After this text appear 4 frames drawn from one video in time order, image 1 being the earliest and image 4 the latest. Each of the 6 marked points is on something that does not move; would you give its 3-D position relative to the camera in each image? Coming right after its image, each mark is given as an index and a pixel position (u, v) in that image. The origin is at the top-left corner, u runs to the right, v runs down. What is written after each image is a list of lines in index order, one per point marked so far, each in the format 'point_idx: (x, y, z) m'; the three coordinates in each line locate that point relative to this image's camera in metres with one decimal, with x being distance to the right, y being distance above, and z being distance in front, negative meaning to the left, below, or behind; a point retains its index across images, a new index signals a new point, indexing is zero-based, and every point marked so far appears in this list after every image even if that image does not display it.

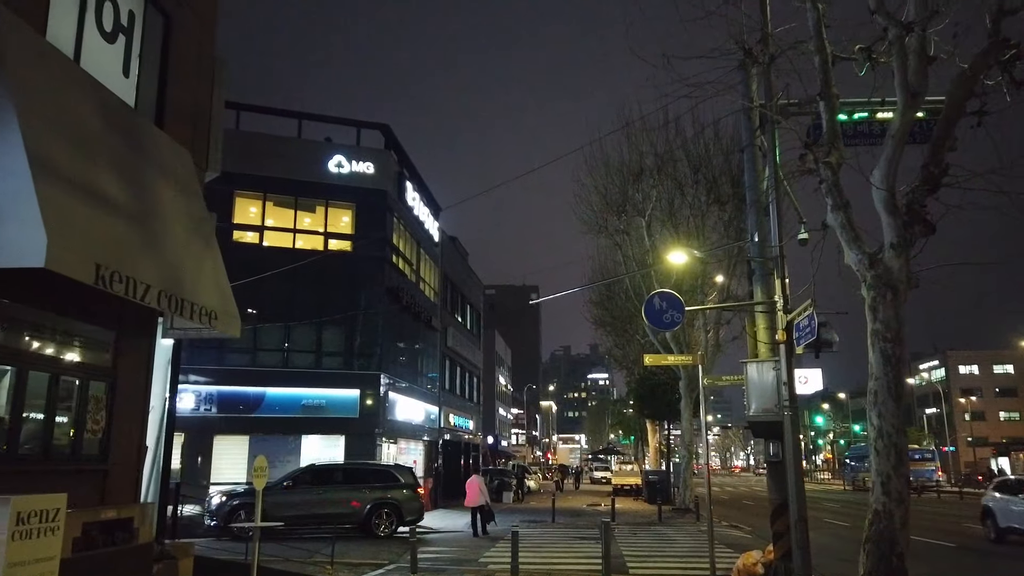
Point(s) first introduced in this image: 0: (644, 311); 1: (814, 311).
0: (+2.2, -0.4, +12.7) m
1: (+4.4, -0.3, +10.9) m
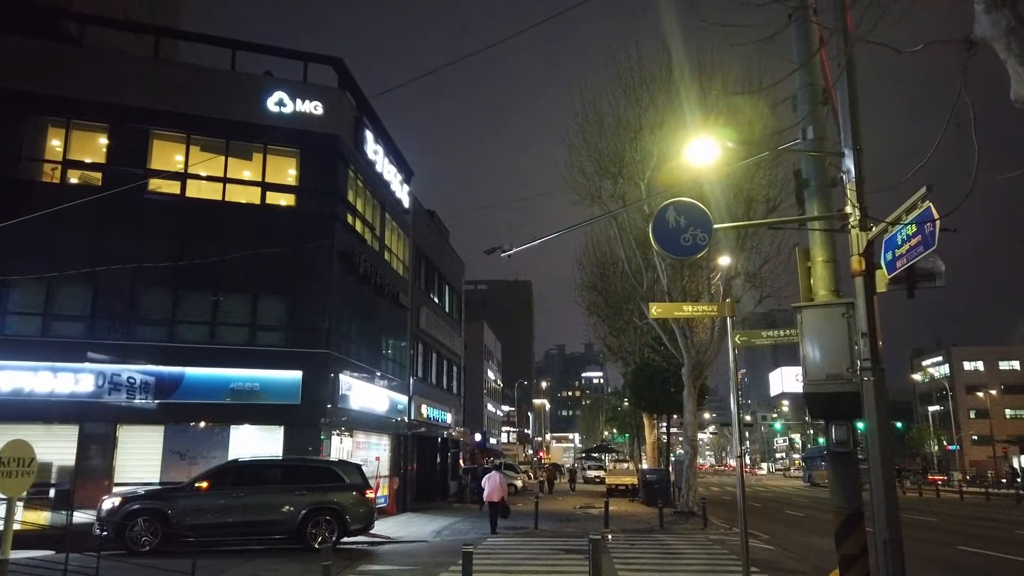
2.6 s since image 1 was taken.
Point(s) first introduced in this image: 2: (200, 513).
0: (+1.6, +0.7, +8.6) m
1: (+3.8, +0.7, +6.8) m
2: (-6.8, -4.9, +16.5) m
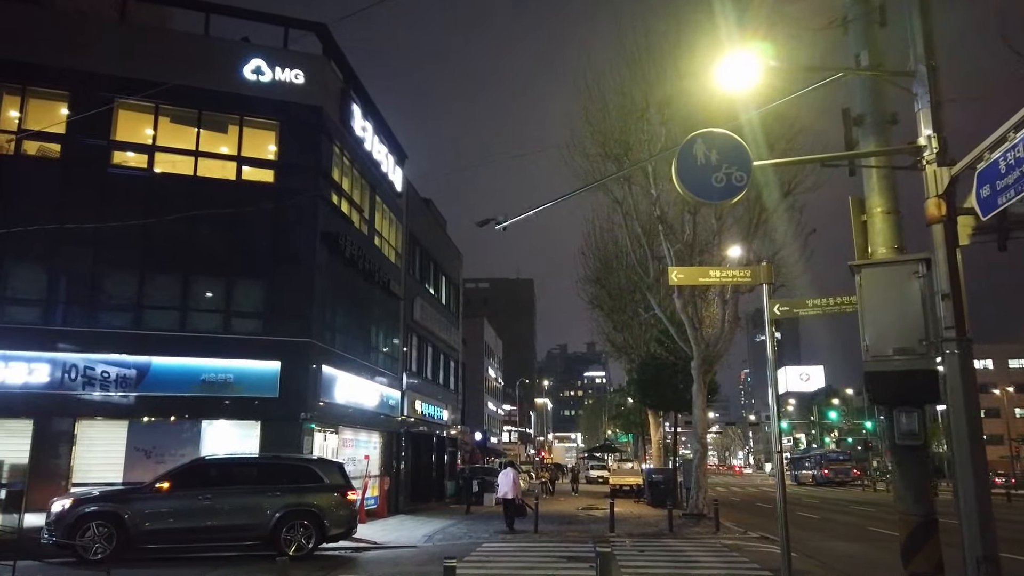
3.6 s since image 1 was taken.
0: (+1.5, +1.1, +6.9) m
1: (+3.7, +1.2, +5.1) m
2: (-6.9, -4.5, +14.9) m
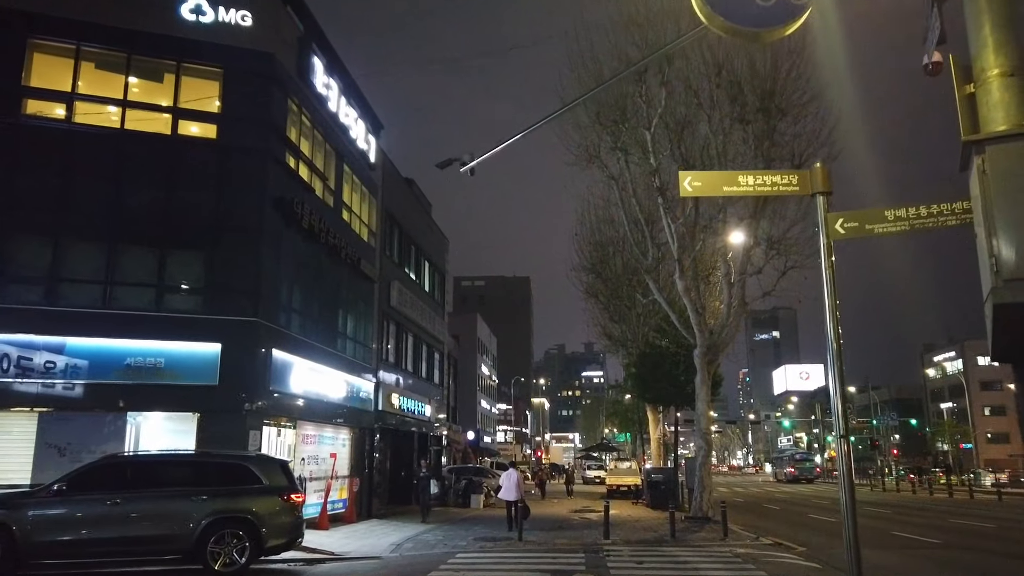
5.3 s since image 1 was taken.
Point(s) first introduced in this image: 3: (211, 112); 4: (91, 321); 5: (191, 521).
0: (+1.0, +1.8, +4.3) m
1: (+3.2, +1.8, +2.6) m
2: (-7.4, -3.9, +12.3) m
3: (-6.9, +4.0, +17.3) m
4: (-8.7, -0.7, +15.6) m
5: (-5.5, -4.0, +12.9) m
